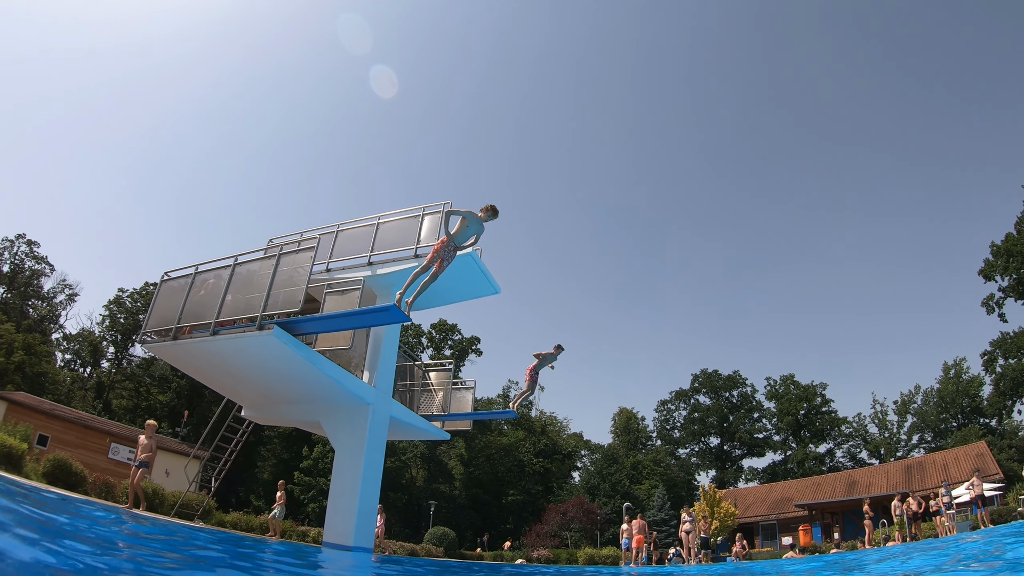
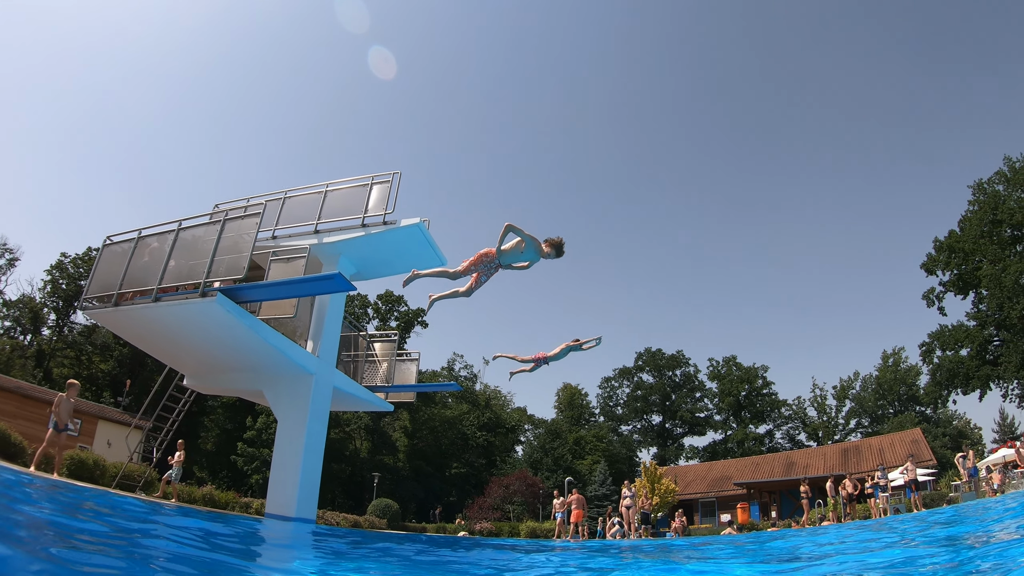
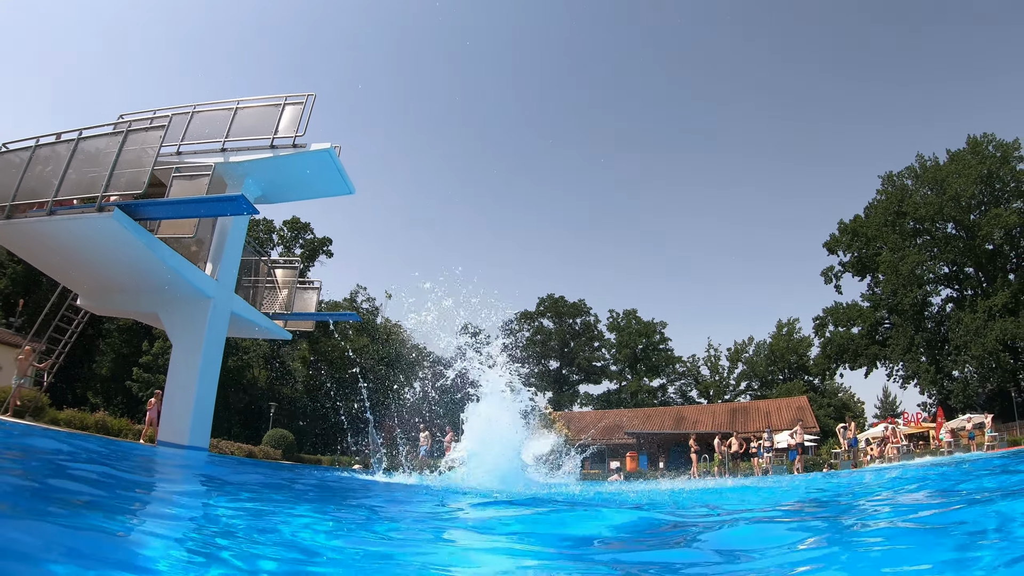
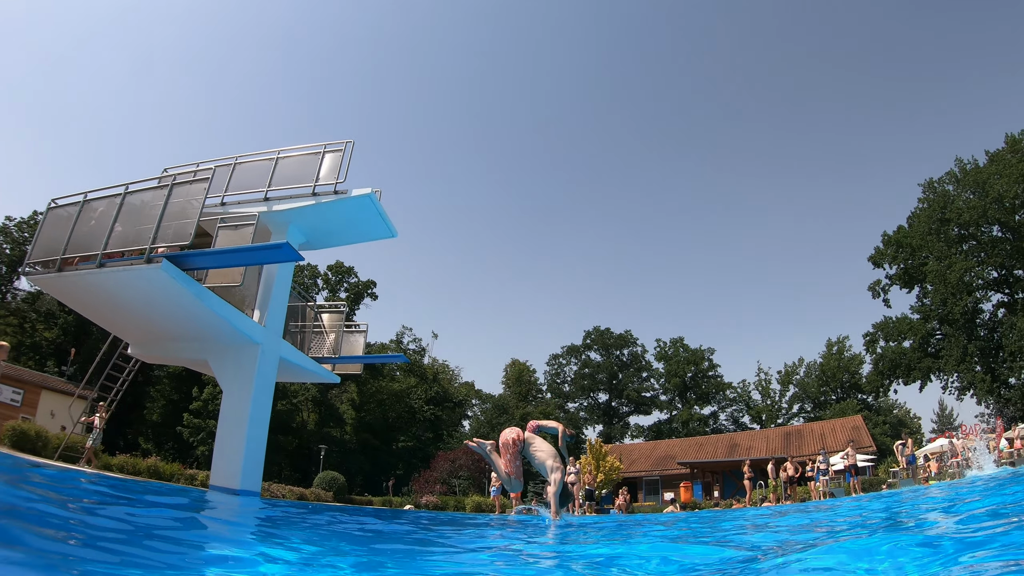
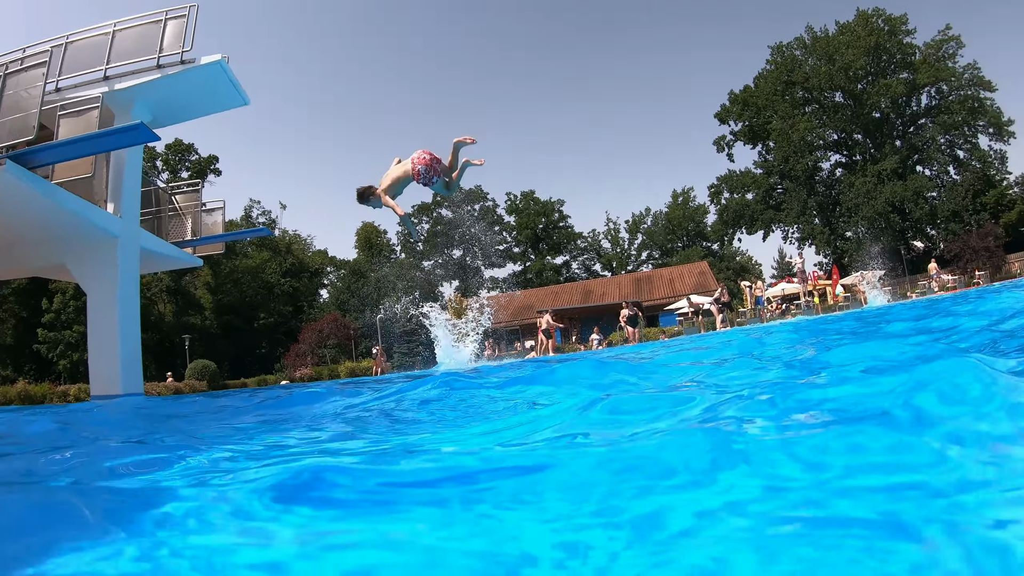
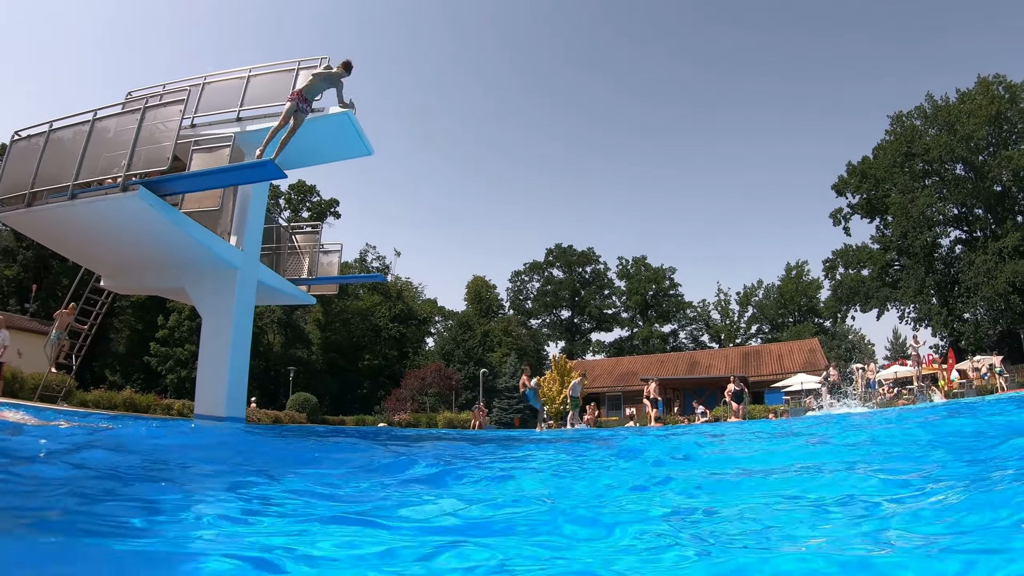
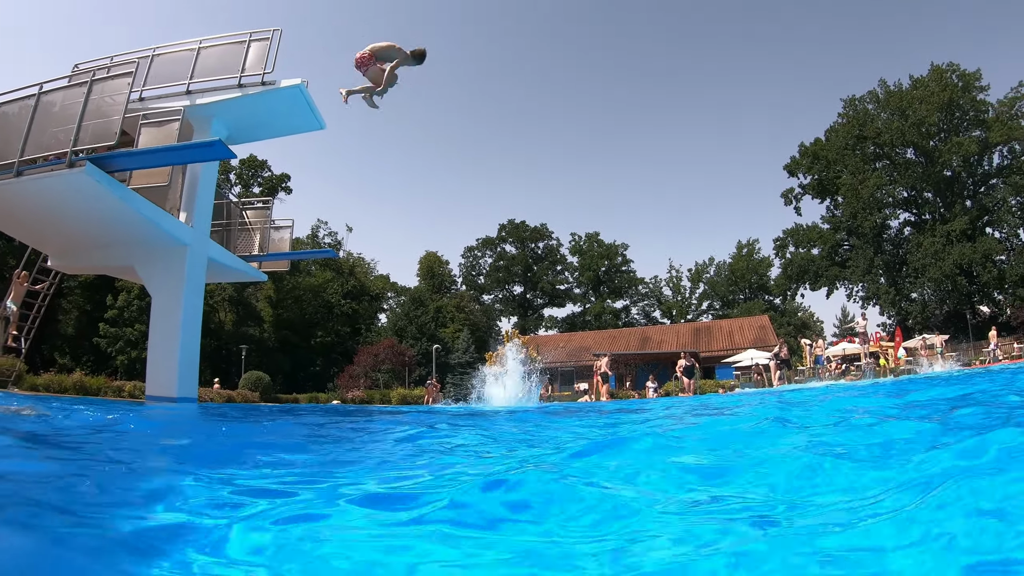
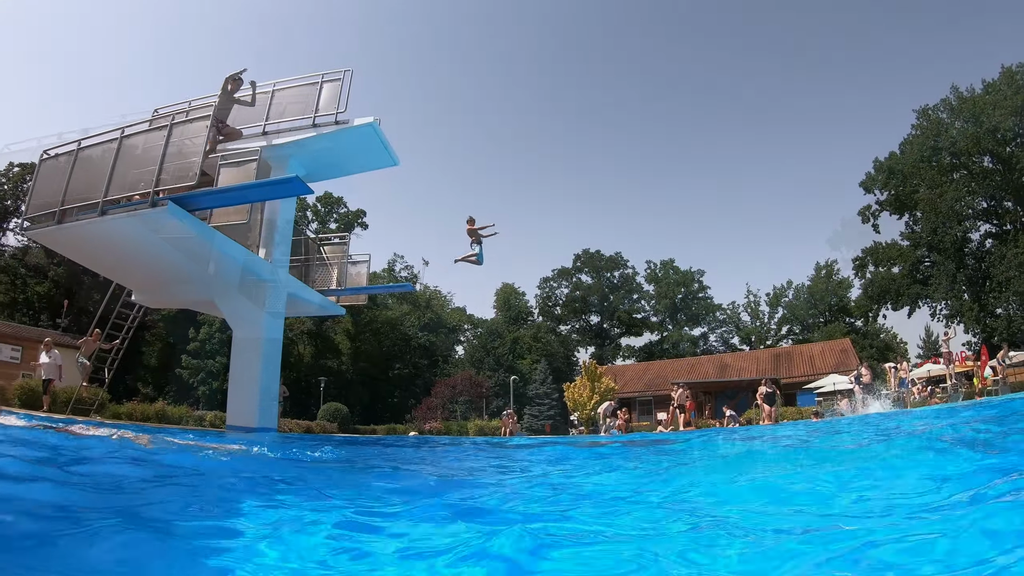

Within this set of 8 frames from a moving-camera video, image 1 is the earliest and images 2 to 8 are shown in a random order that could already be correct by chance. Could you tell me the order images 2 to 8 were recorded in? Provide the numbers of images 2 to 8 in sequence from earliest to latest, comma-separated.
2, 4, 3, 8, 6, 7, 5
